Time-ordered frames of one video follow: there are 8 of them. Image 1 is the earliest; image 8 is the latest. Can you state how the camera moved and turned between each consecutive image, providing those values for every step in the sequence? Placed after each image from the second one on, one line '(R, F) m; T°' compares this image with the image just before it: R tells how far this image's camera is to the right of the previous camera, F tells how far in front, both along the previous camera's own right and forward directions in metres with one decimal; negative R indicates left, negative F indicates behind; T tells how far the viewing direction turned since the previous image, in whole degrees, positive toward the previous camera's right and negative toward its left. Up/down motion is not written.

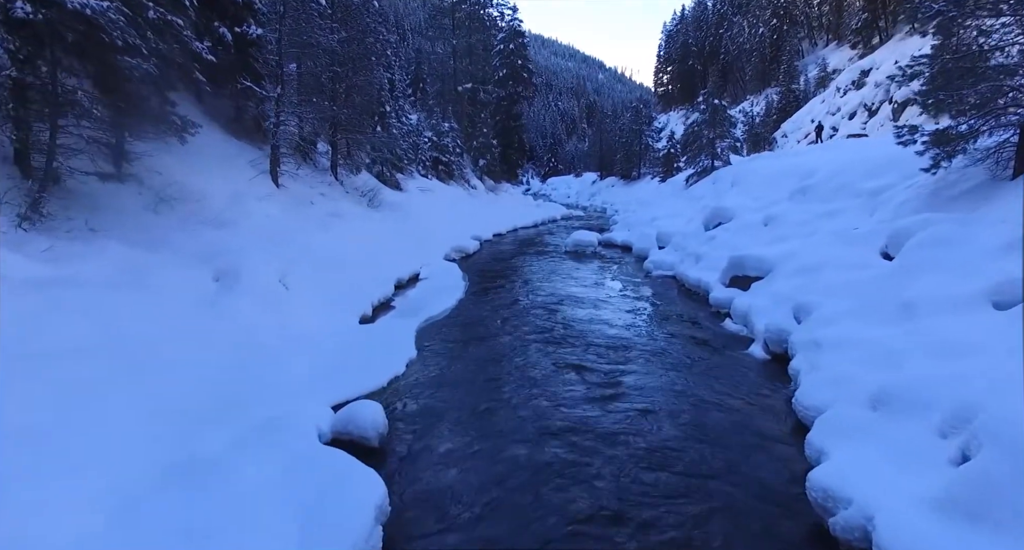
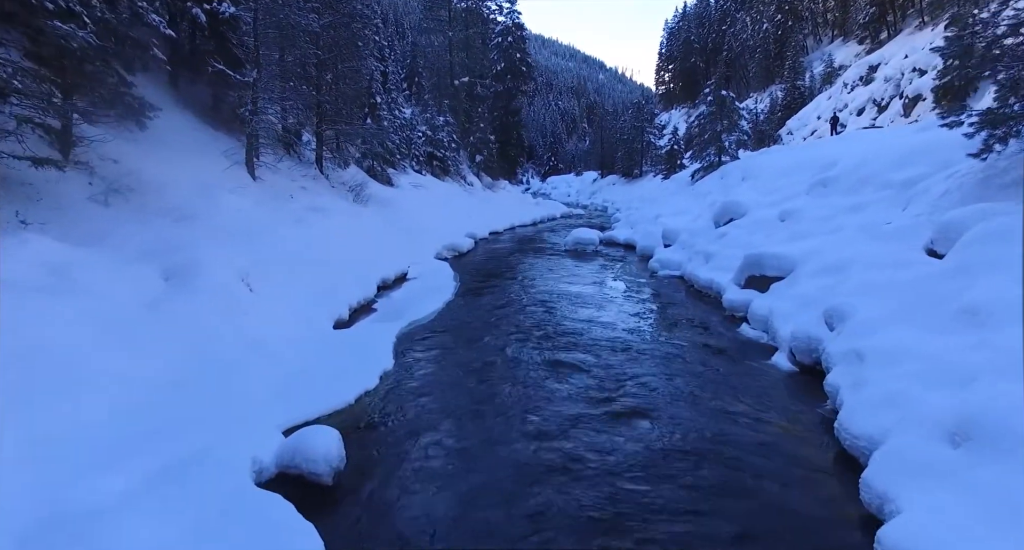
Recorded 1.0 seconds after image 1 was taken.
(+0.2, +1.3) m; 0°
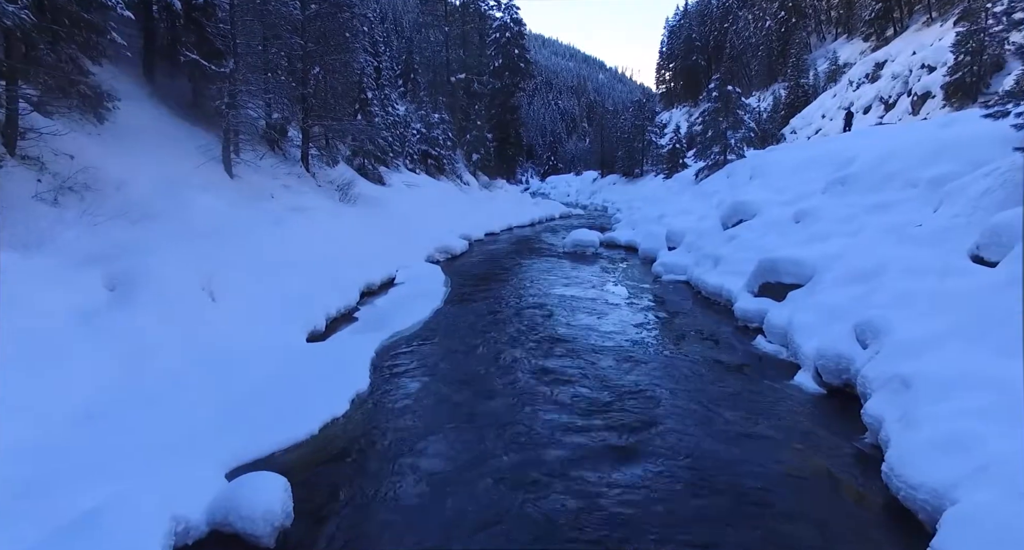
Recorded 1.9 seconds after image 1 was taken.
(+0.1, +1.1) m; 0°
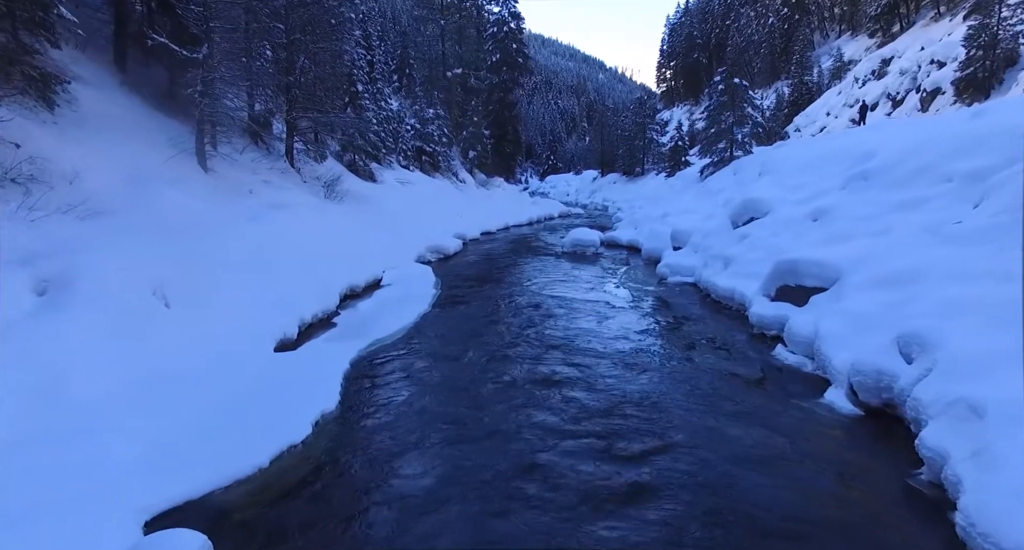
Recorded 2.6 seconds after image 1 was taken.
(+0.1, +1.1) m; 0°
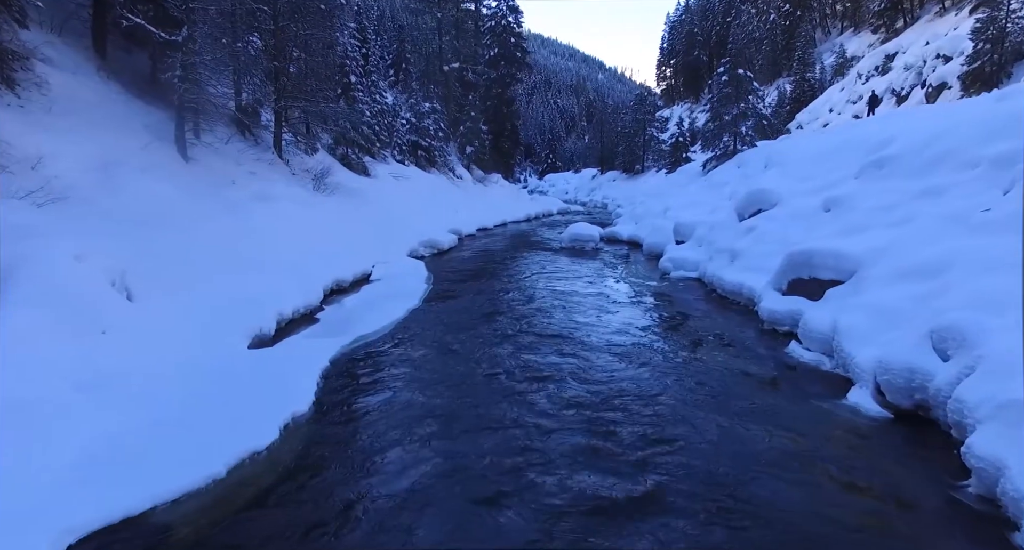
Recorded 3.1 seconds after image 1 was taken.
(+0.1, +0.7) m; 0°
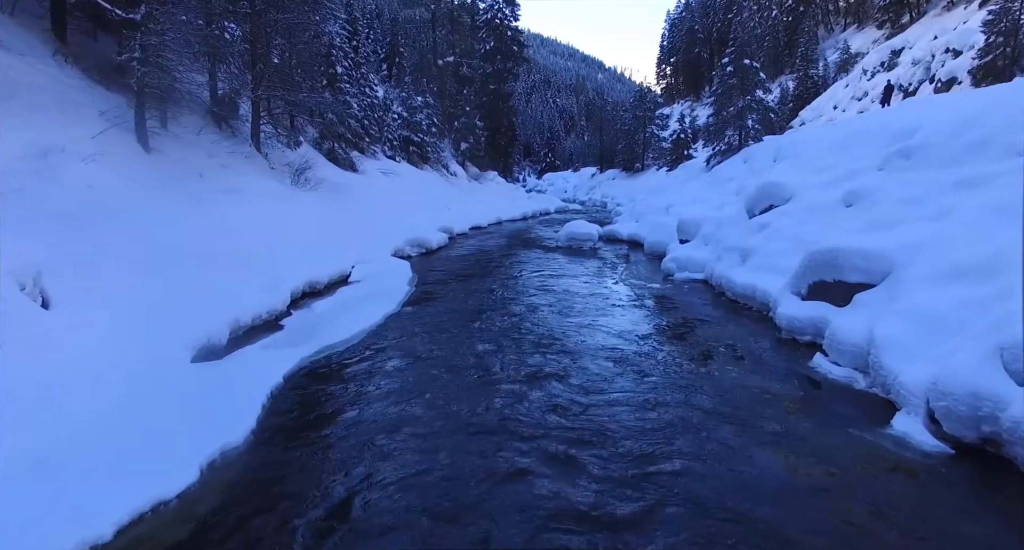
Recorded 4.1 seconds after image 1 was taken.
(+0.2, +1.1) m; 0°
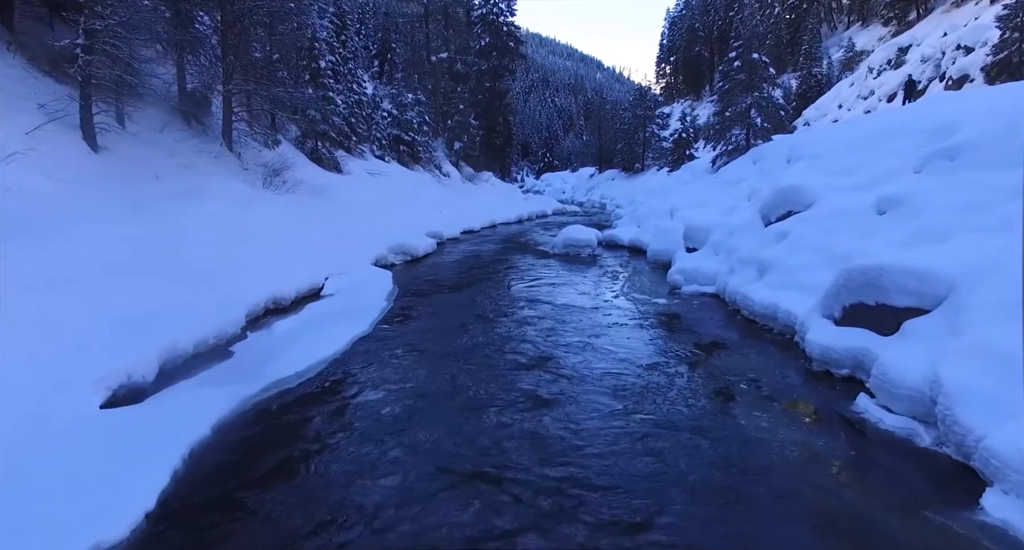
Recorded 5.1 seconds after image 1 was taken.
(+0.2, +1.3) m; 0°
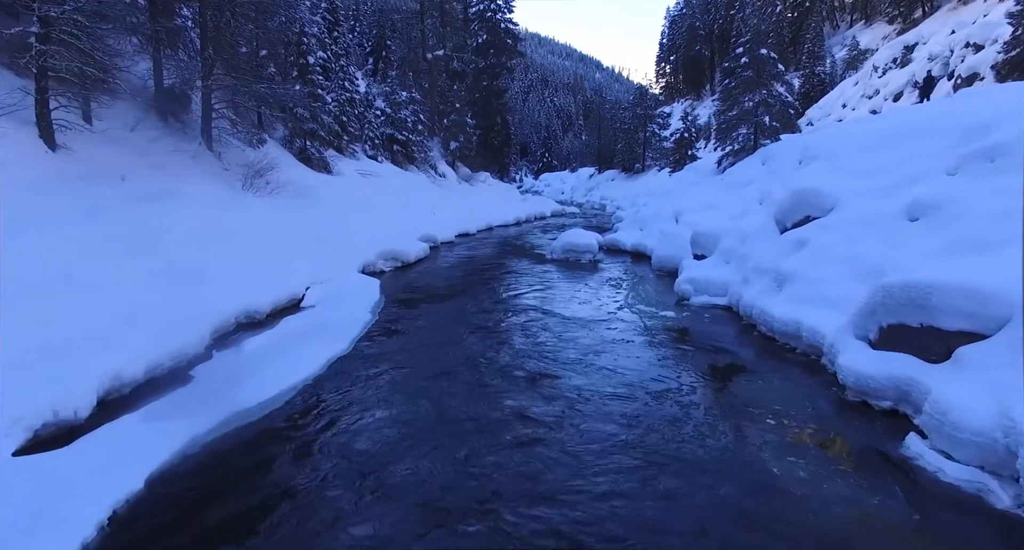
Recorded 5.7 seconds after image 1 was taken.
(+0.1, +0.9) m; 0°
